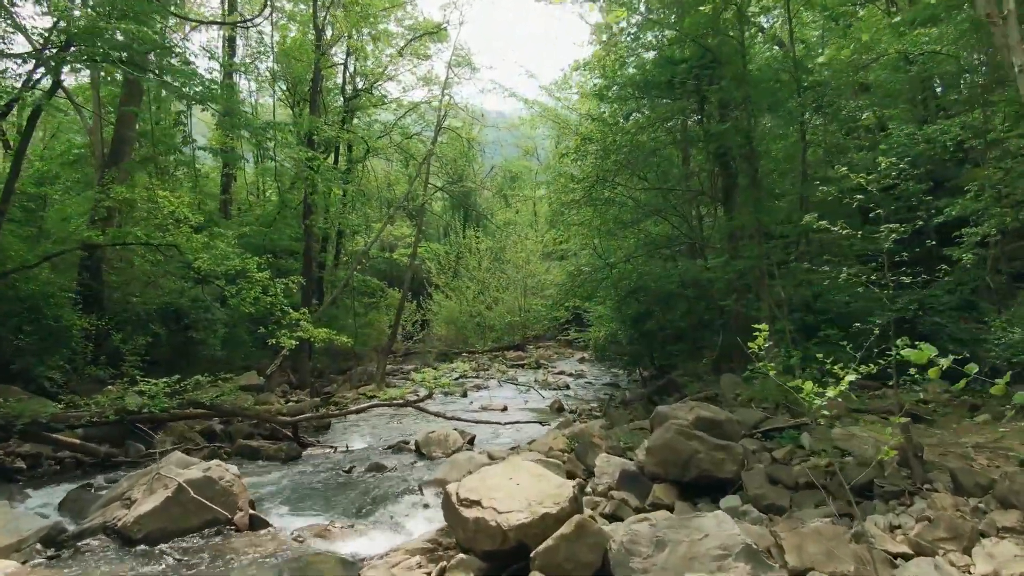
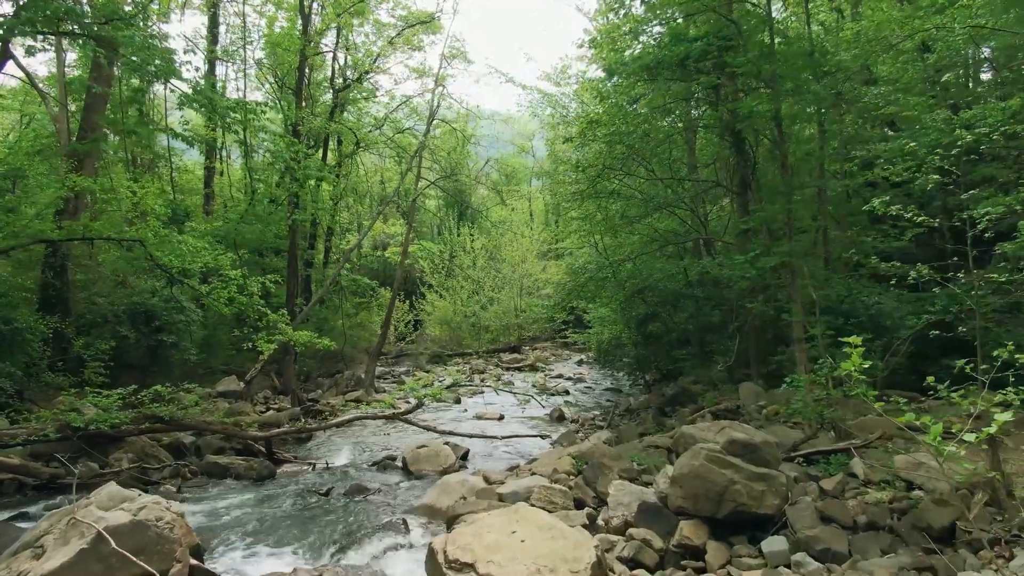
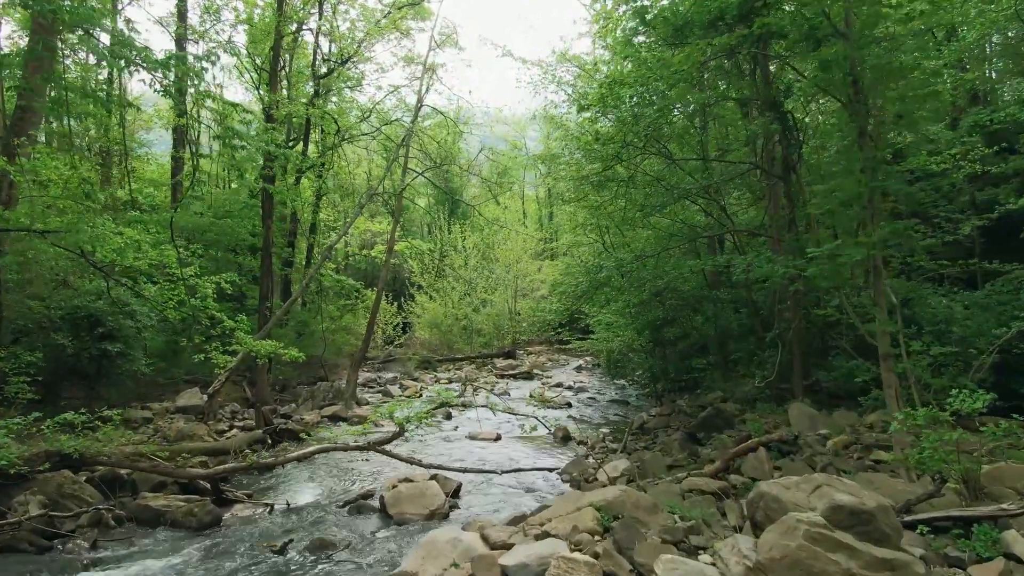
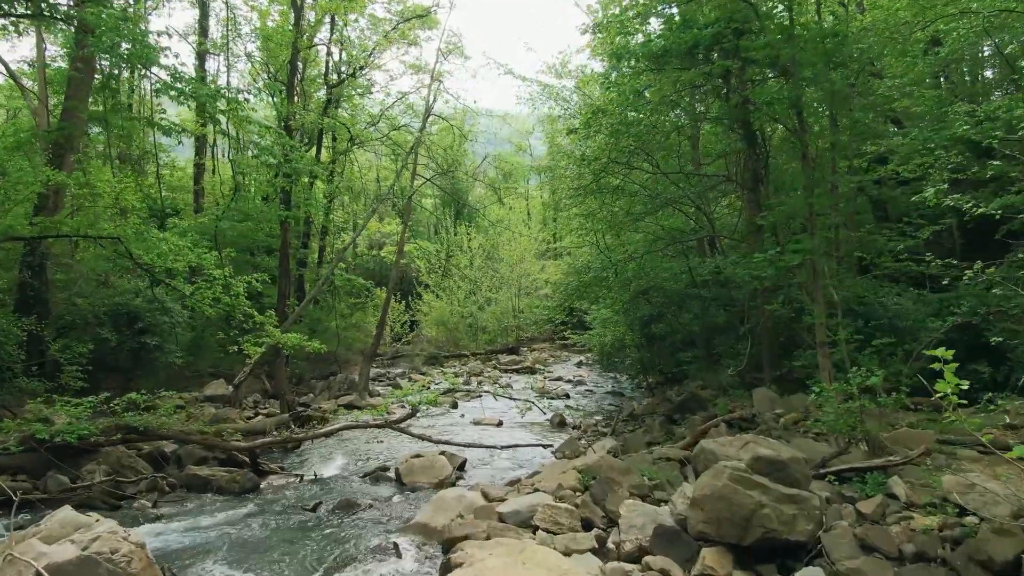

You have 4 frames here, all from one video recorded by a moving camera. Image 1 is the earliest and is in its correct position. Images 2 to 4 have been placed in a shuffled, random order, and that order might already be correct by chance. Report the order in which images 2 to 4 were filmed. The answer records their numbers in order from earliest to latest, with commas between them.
2, 4, 3
